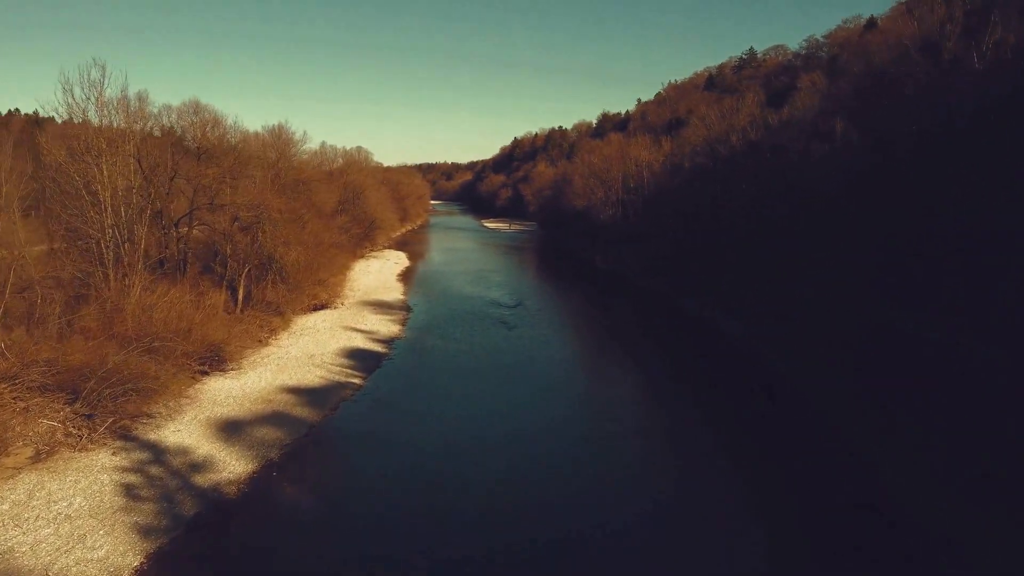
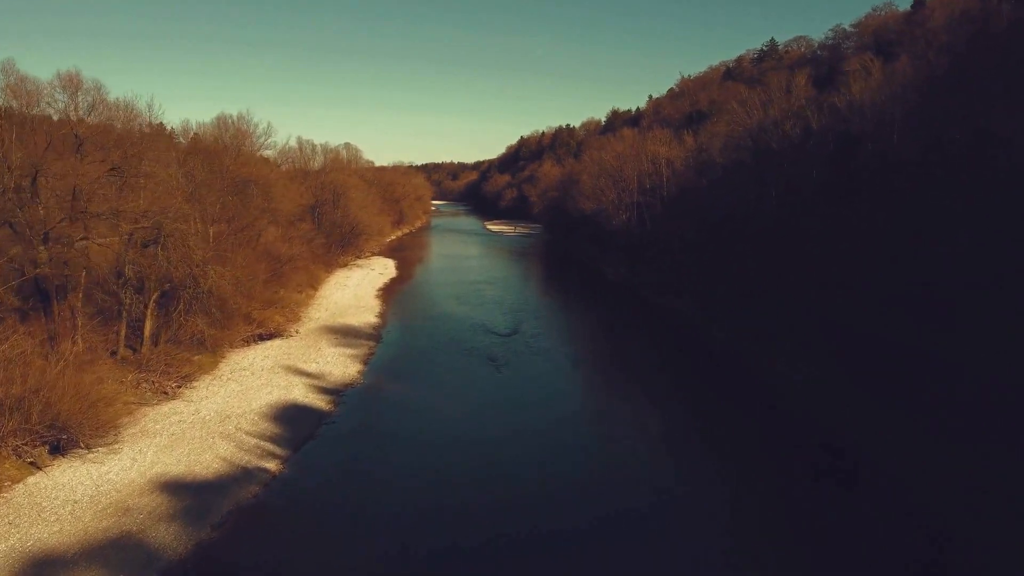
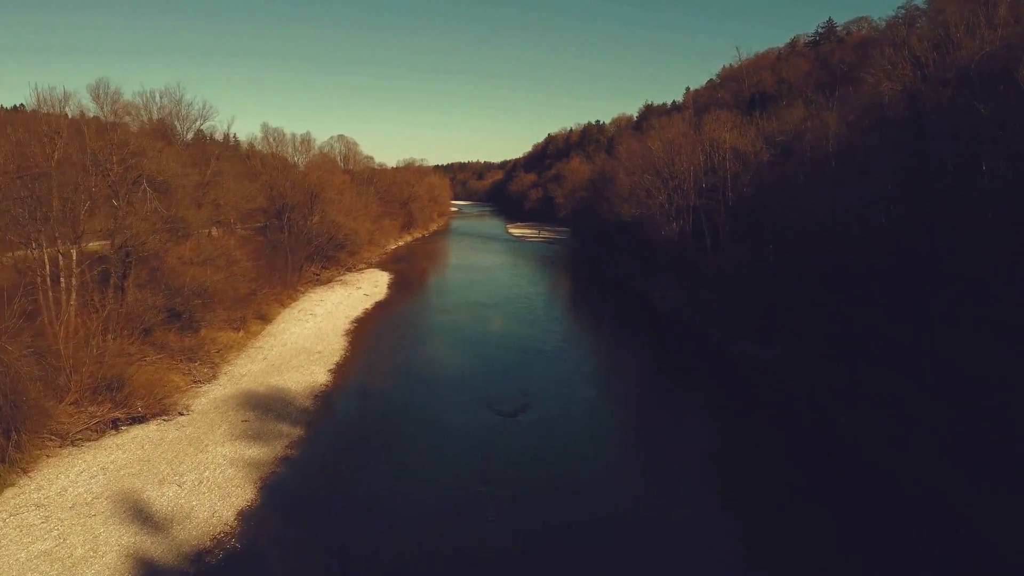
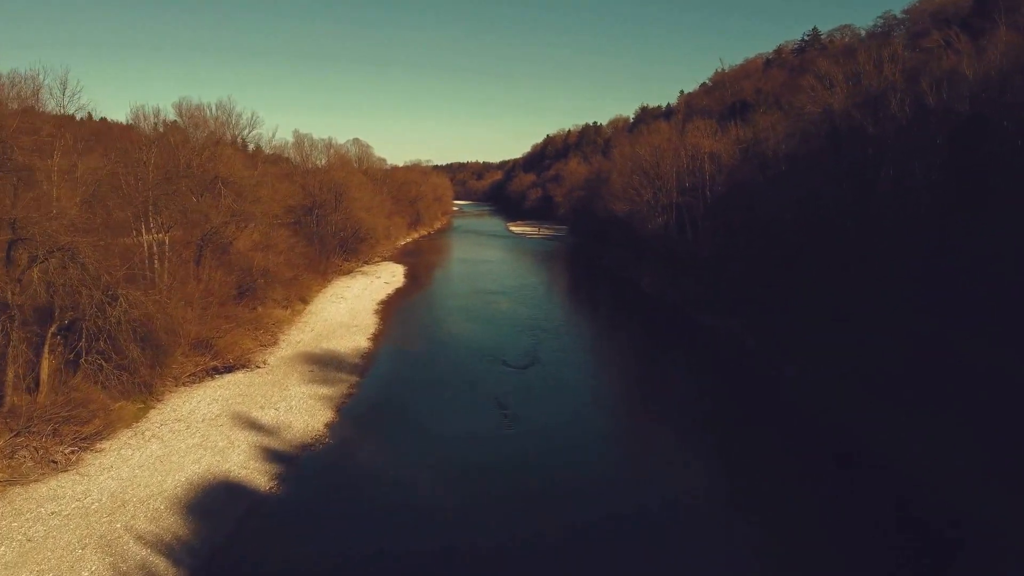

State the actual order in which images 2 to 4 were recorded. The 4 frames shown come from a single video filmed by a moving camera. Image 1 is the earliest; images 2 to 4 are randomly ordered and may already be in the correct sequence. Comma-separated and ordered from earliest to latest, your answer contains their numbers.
2, 4, 3
